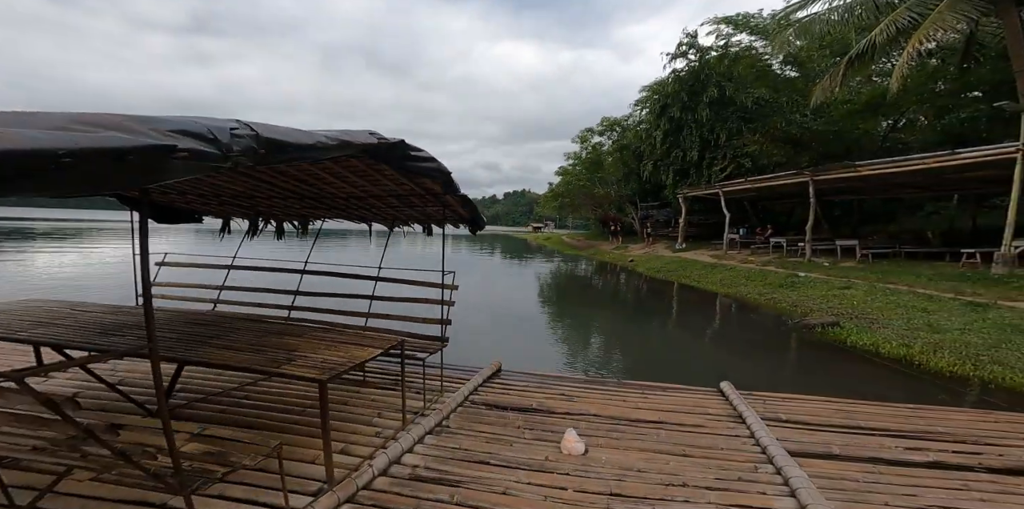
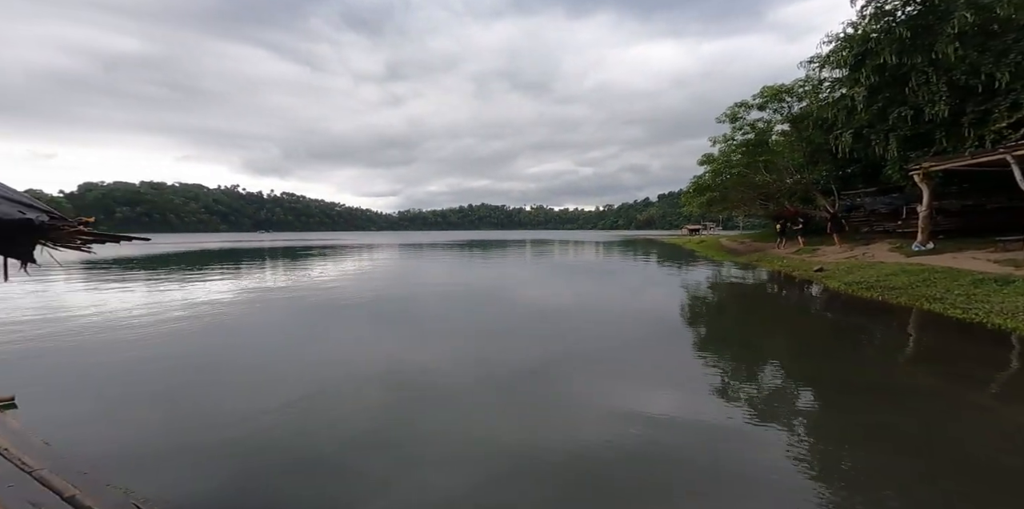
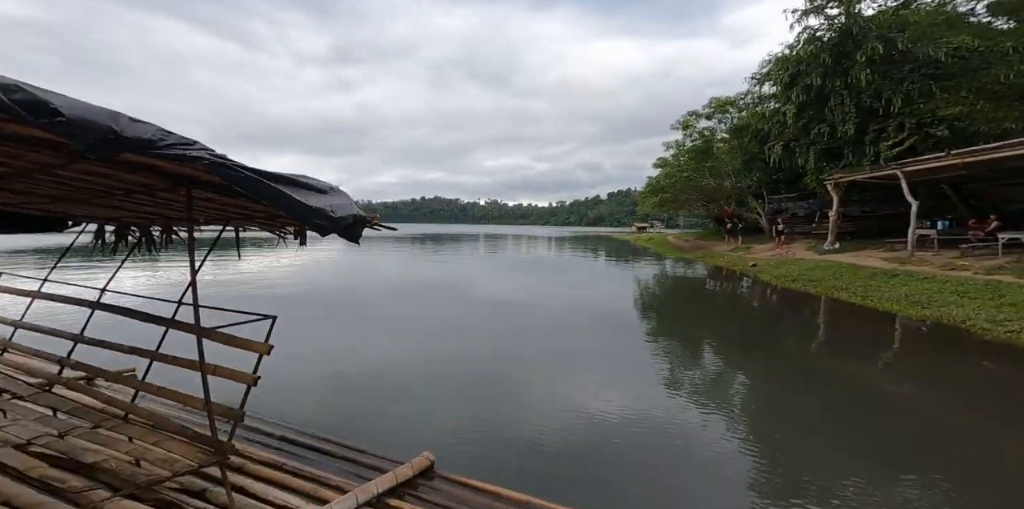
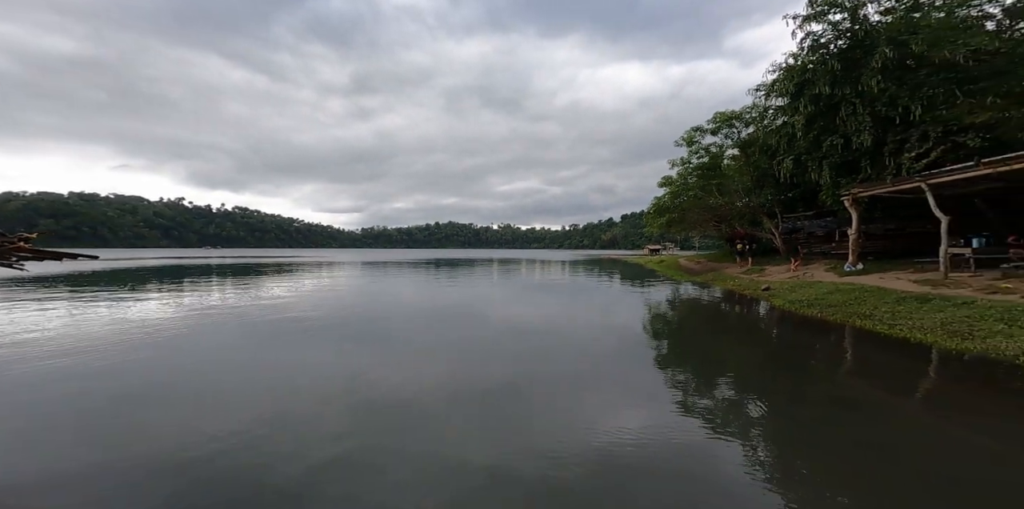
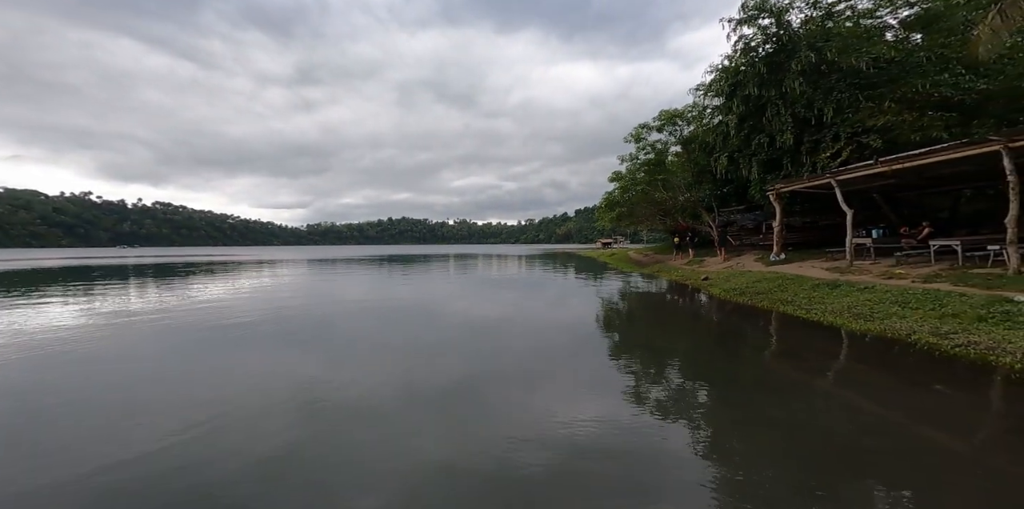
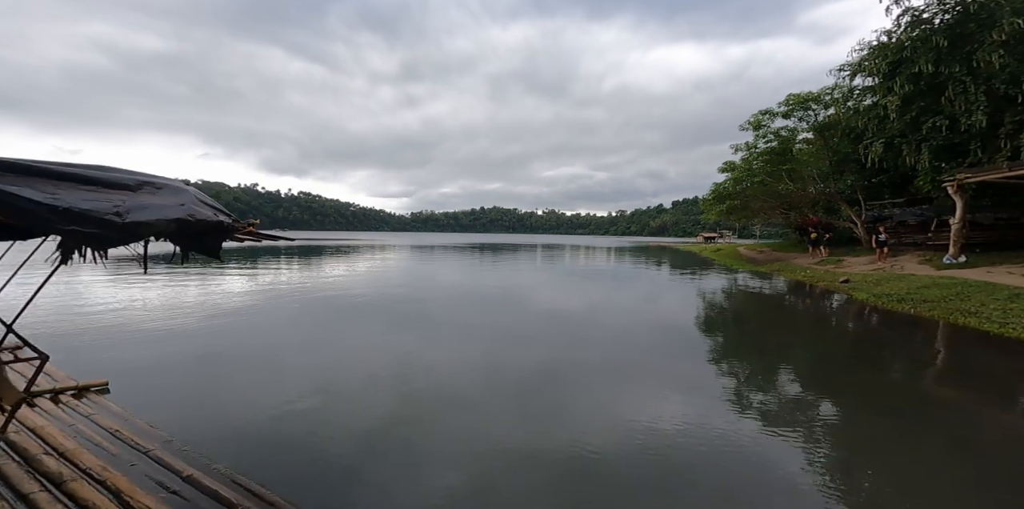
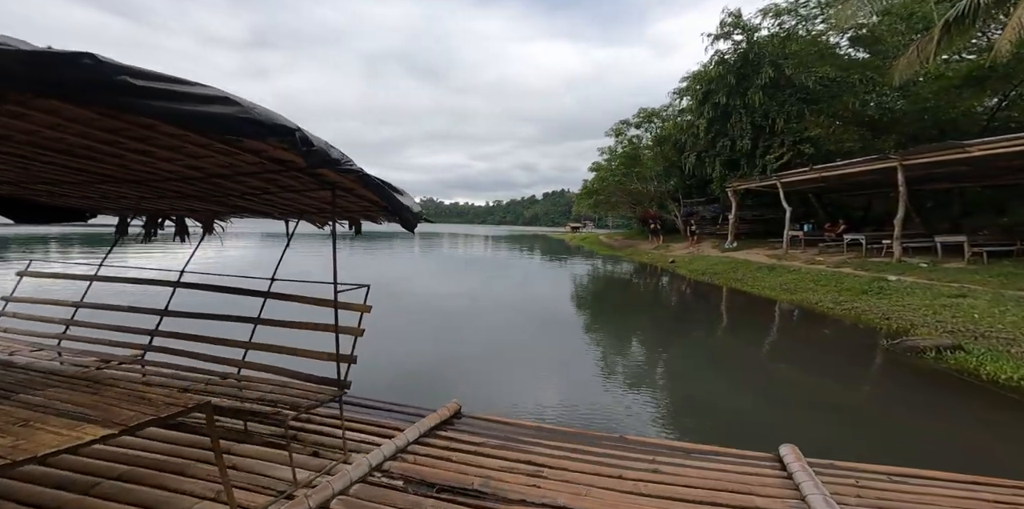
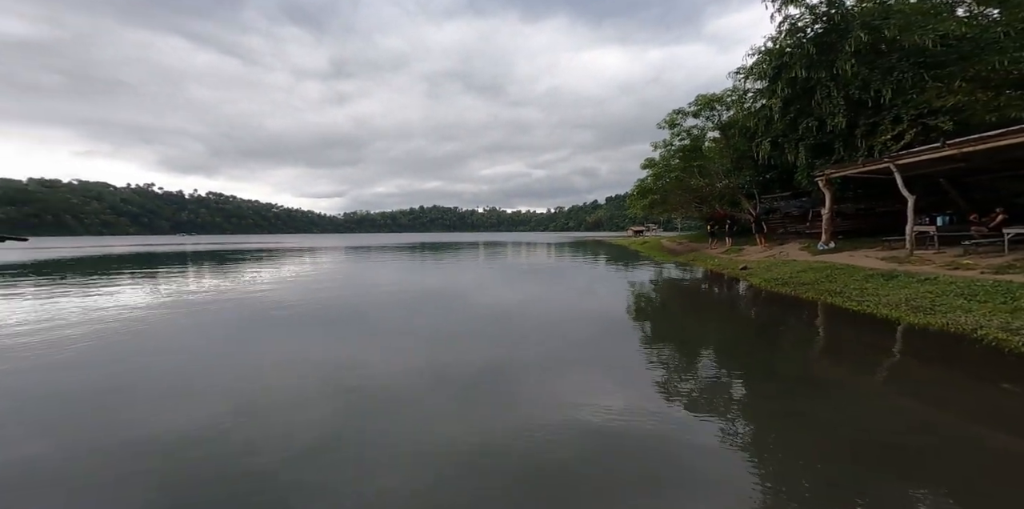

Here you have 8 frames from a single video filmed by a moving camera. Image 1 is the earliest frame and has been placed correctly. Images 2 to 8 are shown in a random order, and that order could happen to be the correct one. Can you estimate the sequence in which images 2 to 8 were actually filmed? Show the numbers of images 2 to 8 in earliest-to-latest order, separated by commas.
7, 3, 6, 4, 5, 8, 2
